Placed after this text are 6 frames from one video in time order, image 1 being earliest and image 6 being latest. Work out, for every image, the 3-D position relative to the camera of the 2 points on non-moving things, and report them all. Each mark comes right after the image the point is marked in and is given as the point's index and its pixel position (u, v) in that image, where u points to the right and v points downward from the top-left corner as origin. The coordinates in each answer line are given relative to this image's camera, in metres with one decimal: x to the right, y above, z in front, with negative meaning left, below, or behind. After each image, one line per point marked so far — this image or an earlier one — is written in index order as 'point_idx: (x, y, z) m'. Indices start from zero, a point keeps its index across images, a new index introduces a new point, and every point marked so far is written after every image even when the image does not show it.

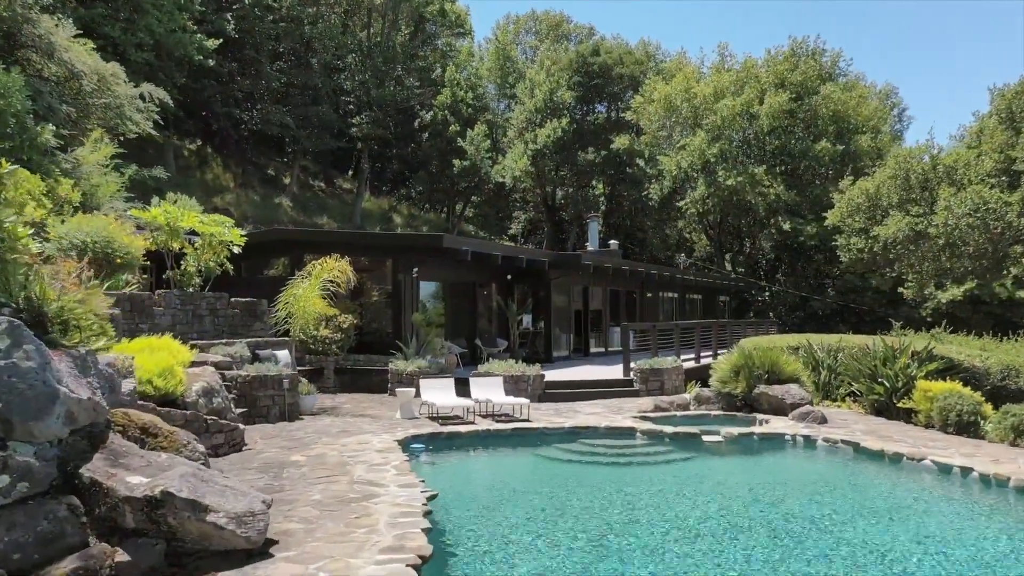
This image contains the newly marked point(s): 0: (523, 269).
0: (+0.2, +0.4, +18.8) m
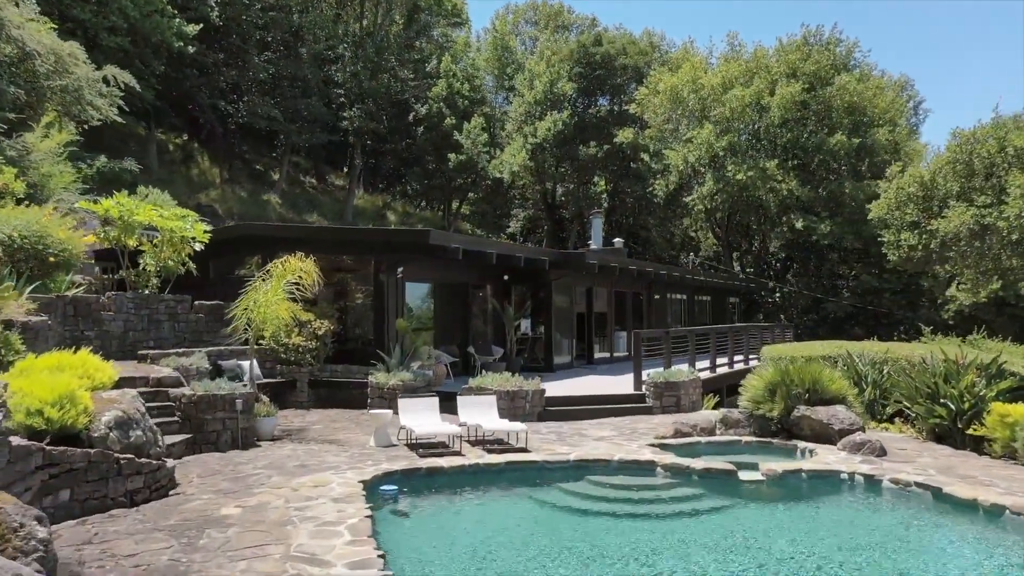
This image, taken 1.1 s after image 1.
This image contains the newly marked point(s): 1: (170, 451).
0: (+0.2, +0.4, +17.1) m
1: (-3.5, -1.7, +8.3) m
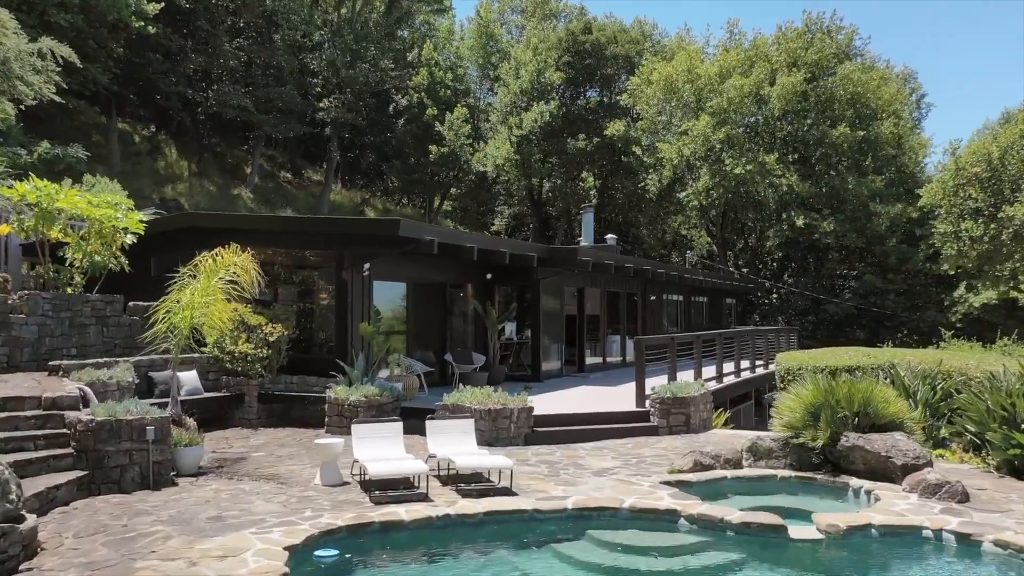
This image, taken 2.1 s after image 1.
0: (-0.1, +0.4, +15.3) m
1: (-3.6, -1.6, +6.4) m
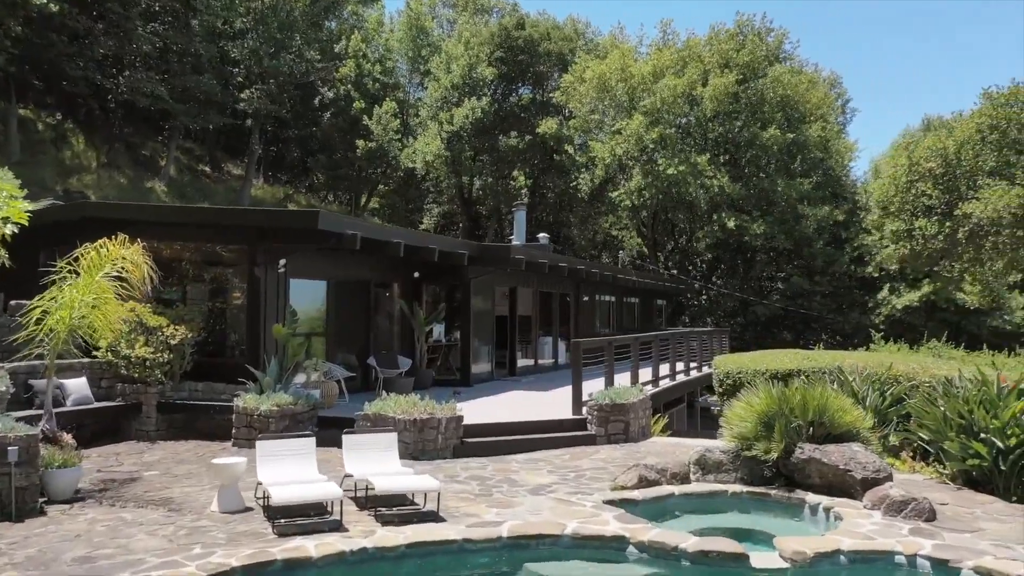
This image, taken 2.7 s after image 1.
0: (-1.4, +0.4, +14.5) m
1: (-4.1, -1.6, +5.3) m
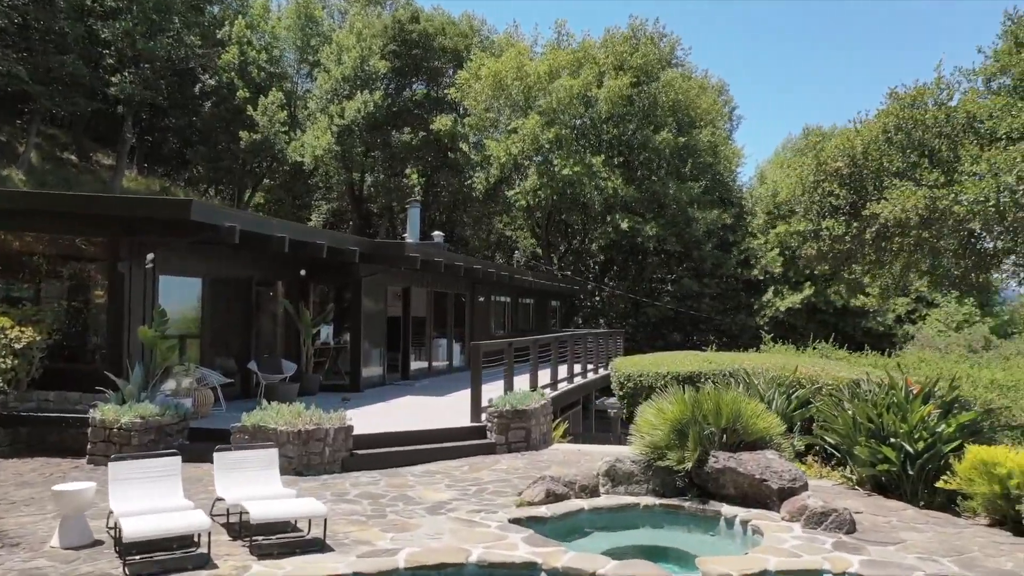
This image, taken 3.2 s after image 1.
0: (-3.1, +0.4, +13.5) m
1: (-4.6, -1.6, +4.1) m
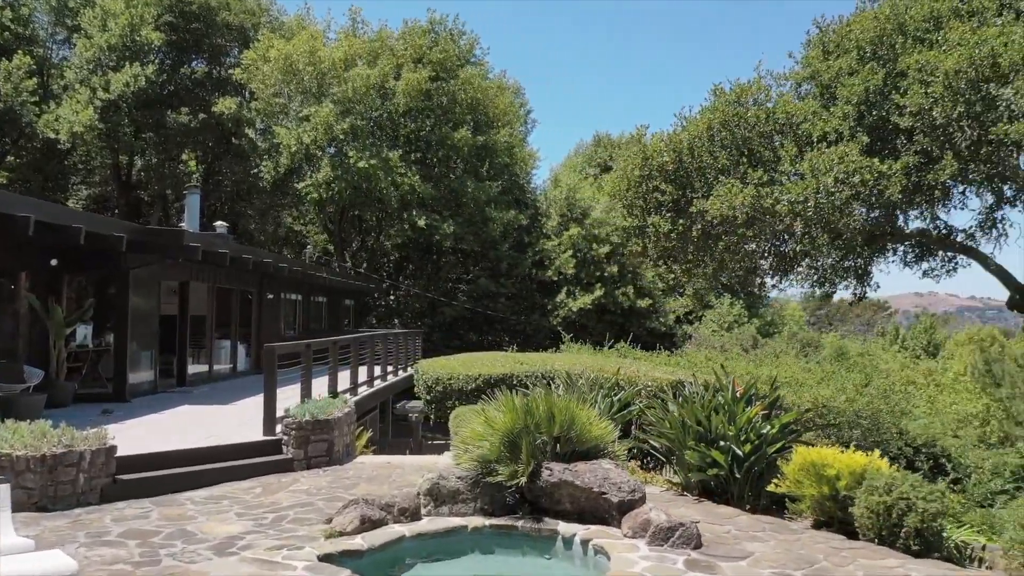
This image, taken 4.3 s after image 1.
0: (-6.1, +0.5, +11.5) m
1: (-5.2, -1.5, +2.0) m
